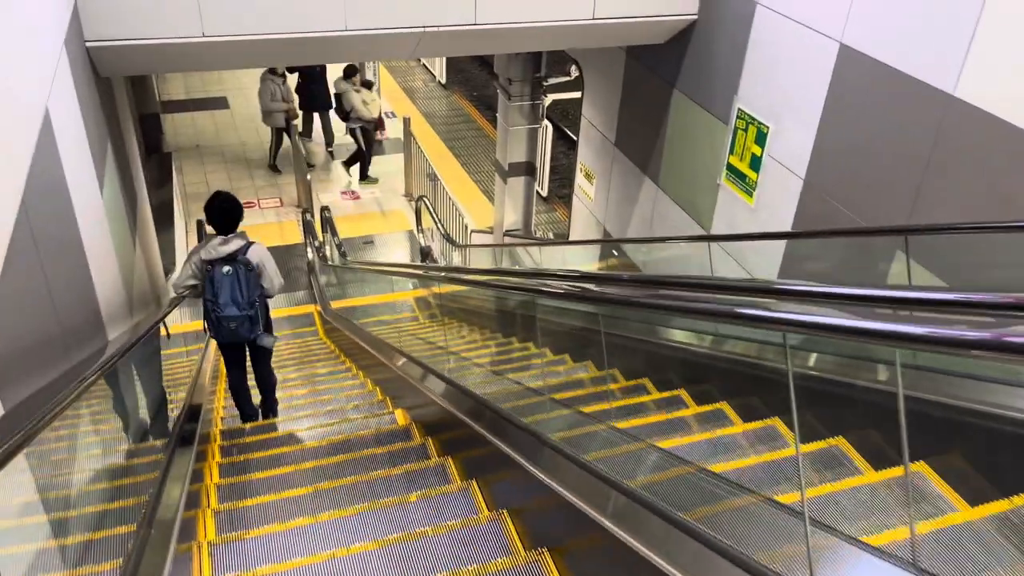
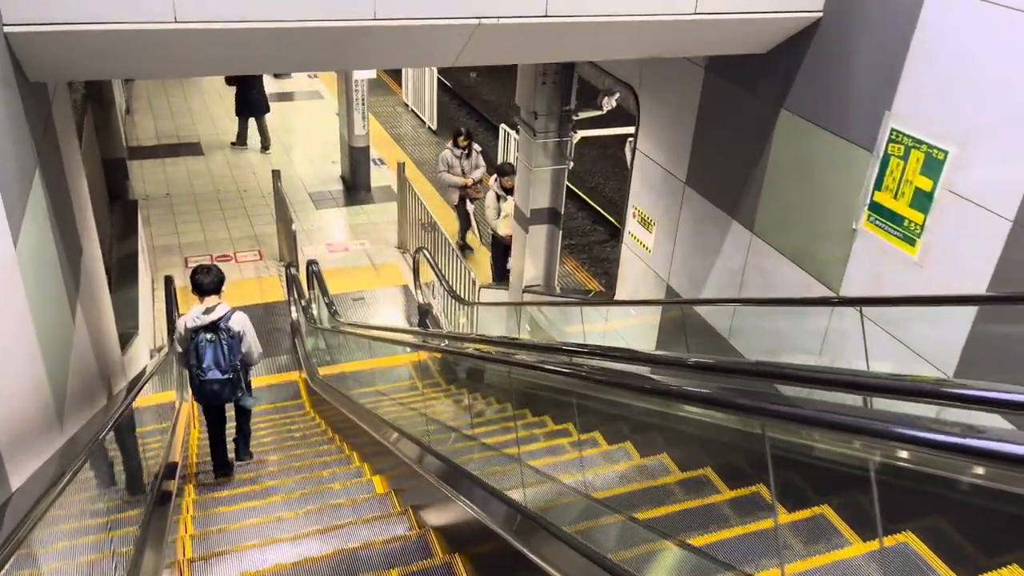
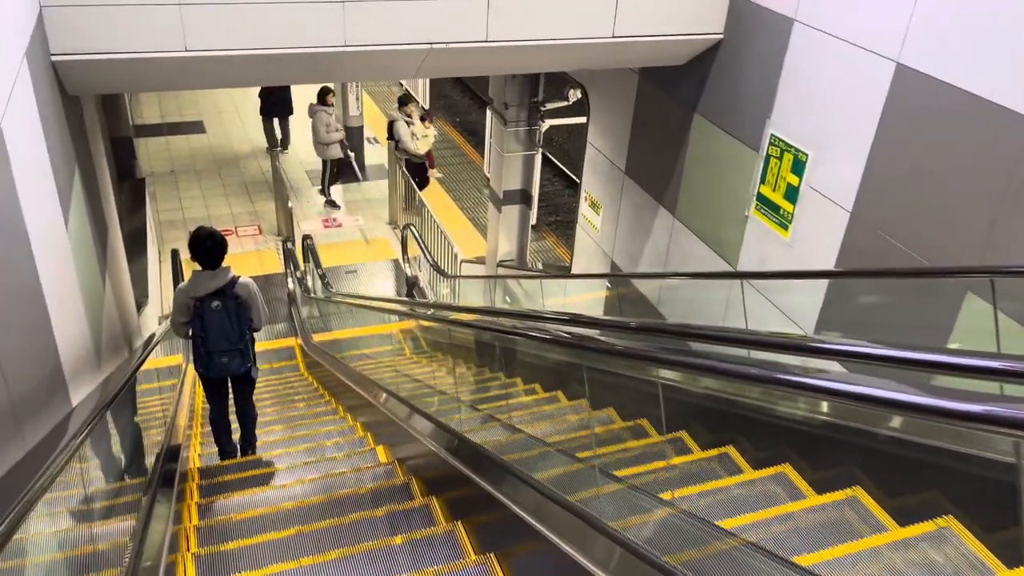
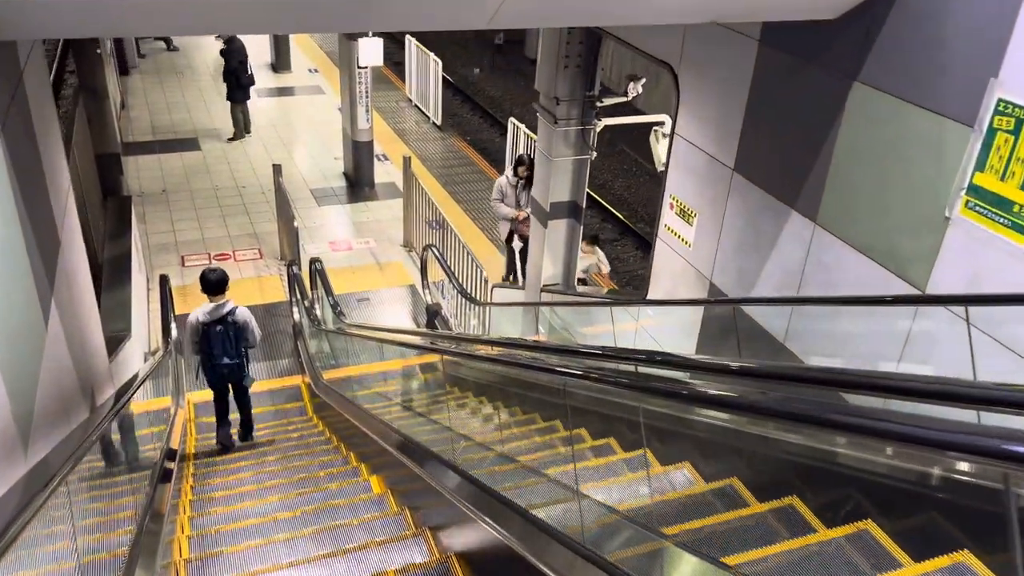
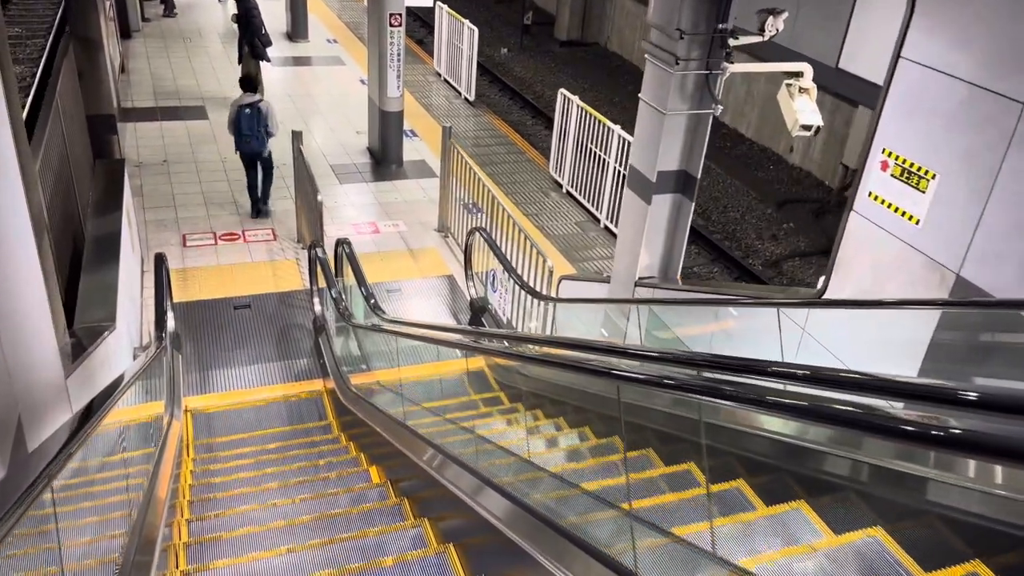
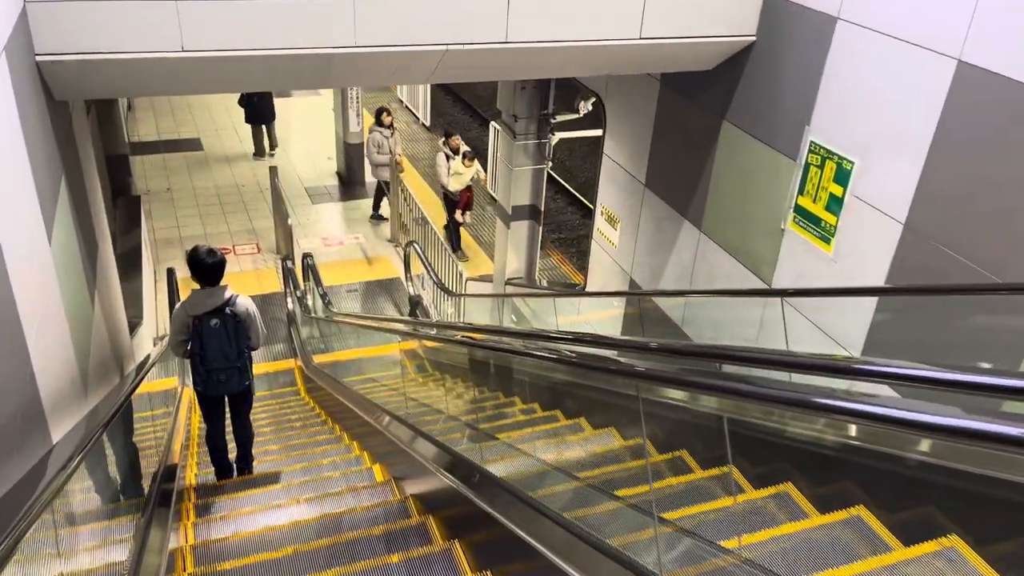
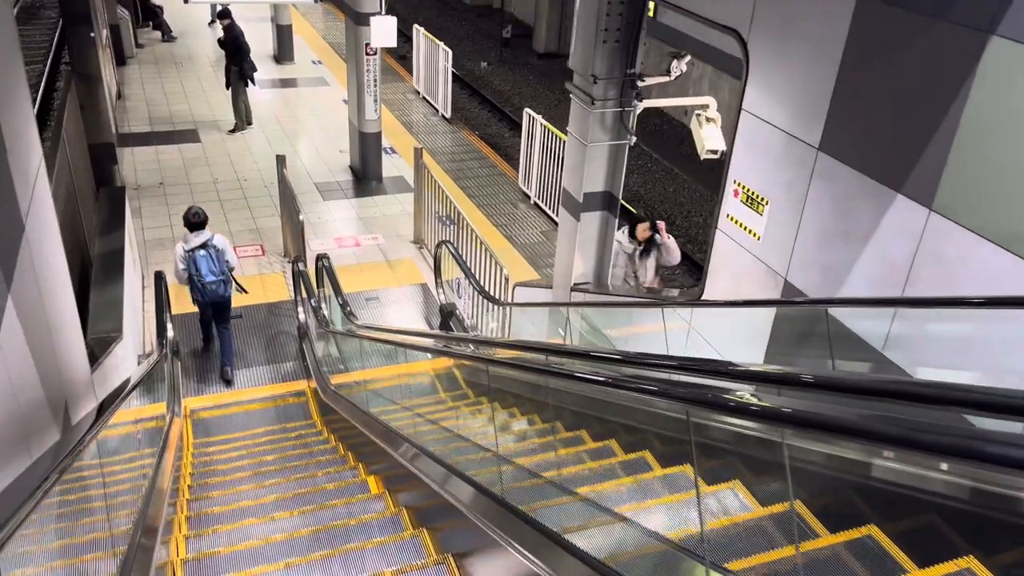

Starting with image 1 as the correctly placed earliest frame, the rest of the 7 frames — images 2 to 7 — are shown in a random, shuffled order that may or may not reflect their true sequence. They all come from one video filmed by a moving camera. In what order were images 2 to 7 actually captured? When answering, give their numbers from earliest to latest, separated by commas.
3, 6, 2, 4, 7, 5
